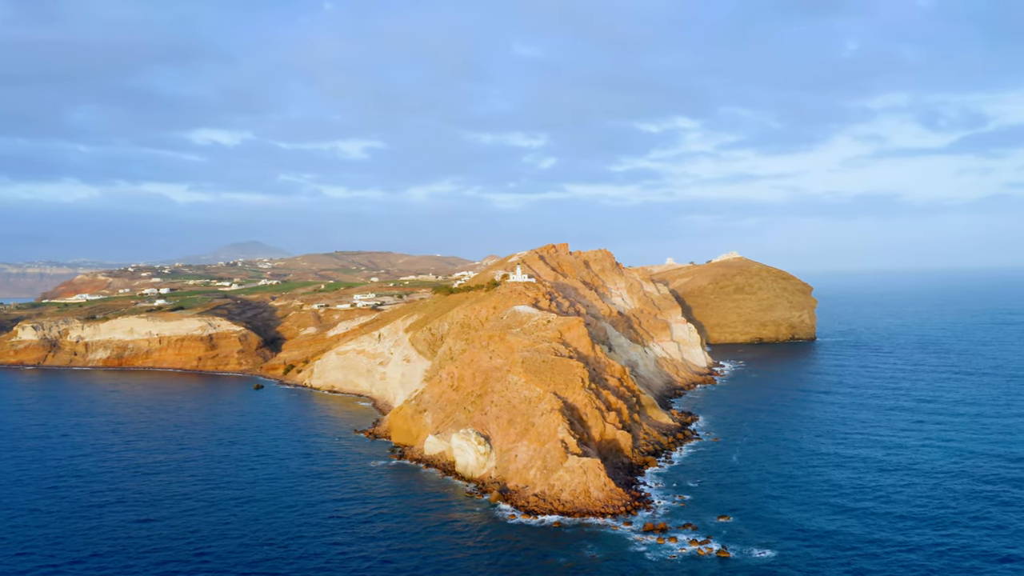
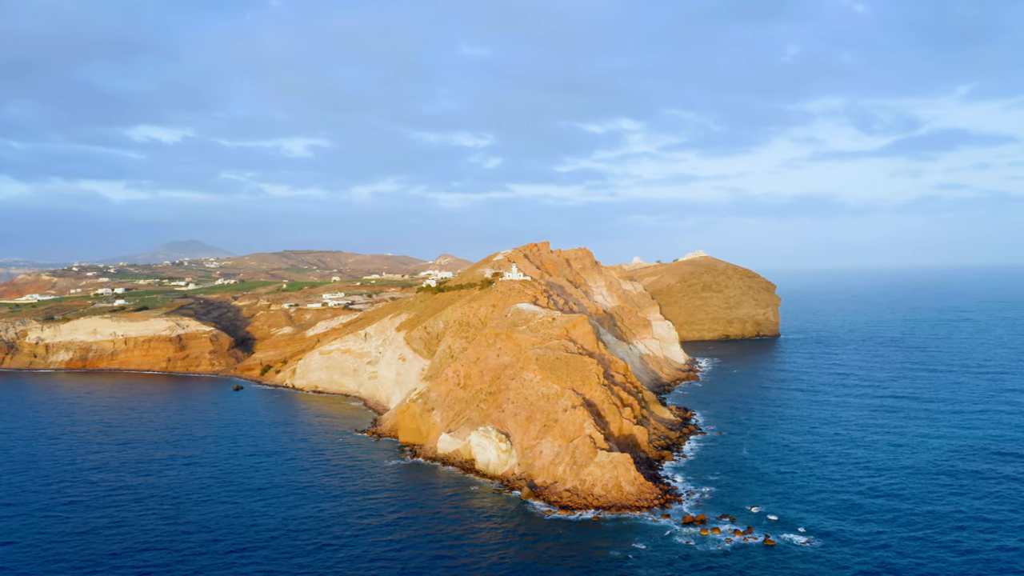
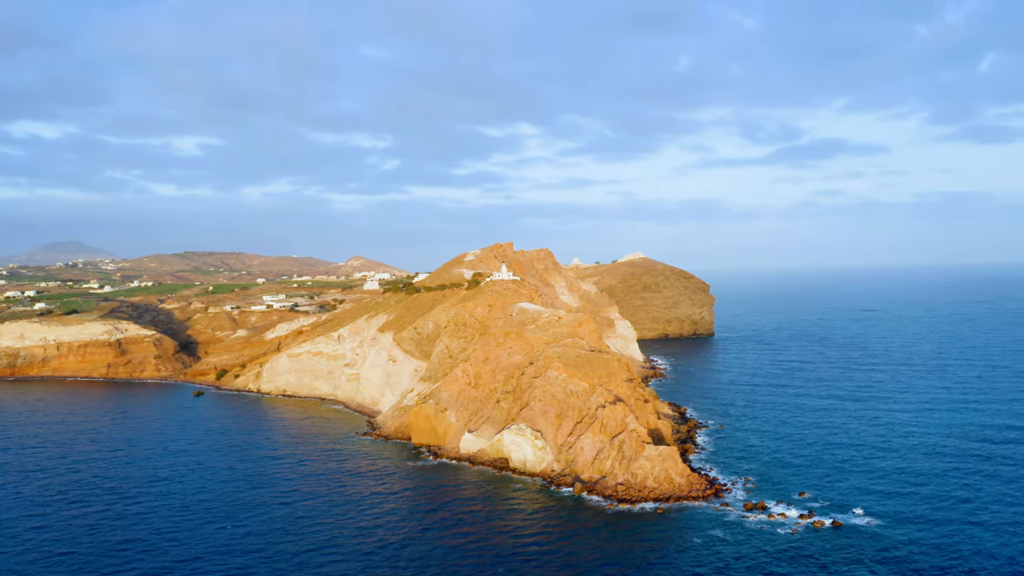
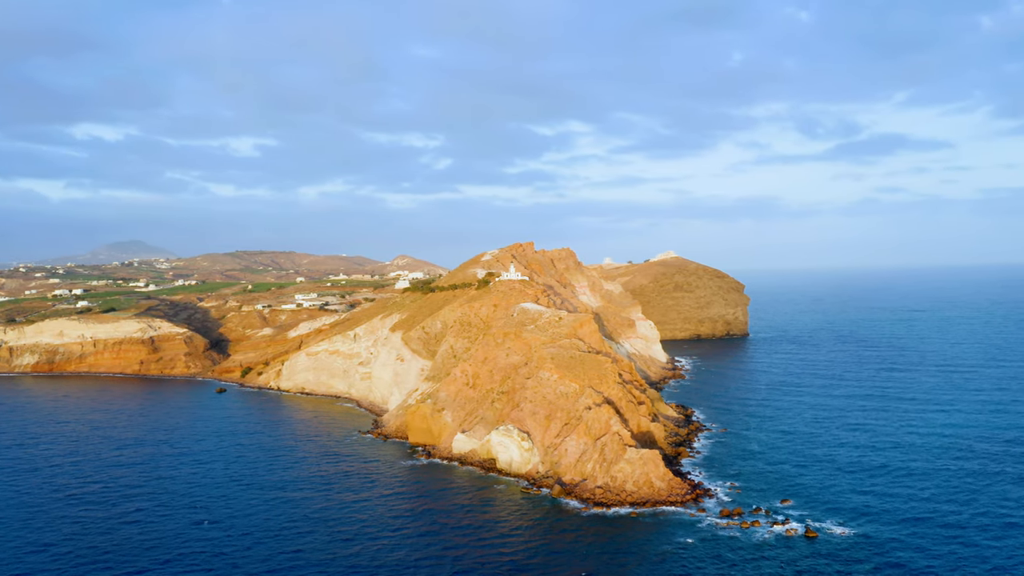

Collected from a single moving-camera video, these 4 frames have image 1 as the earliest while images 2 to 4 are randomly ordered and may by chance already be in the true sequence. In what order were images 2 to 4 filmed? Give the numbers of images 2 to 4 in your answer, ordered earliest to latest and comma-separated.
2, 4, 3
